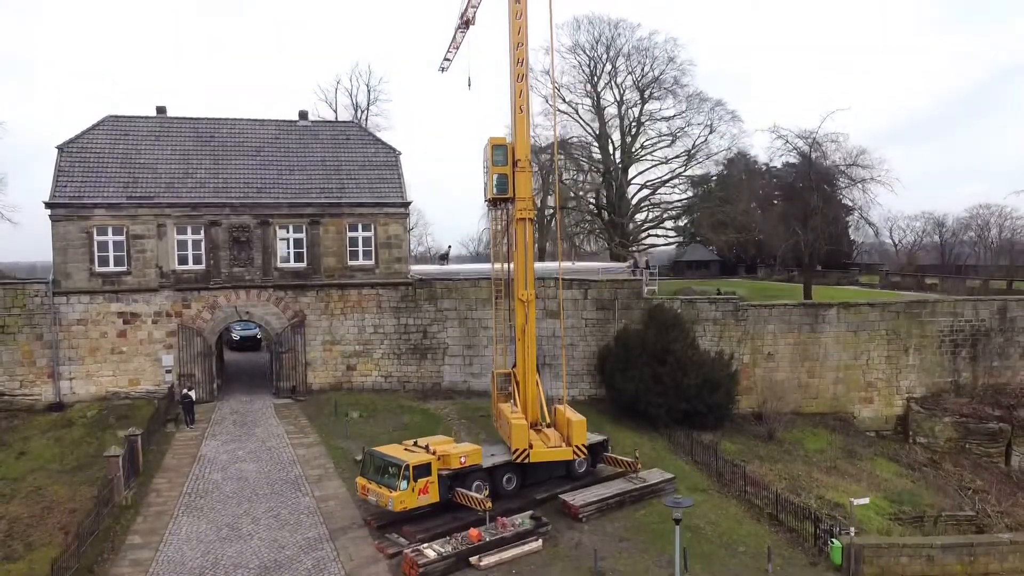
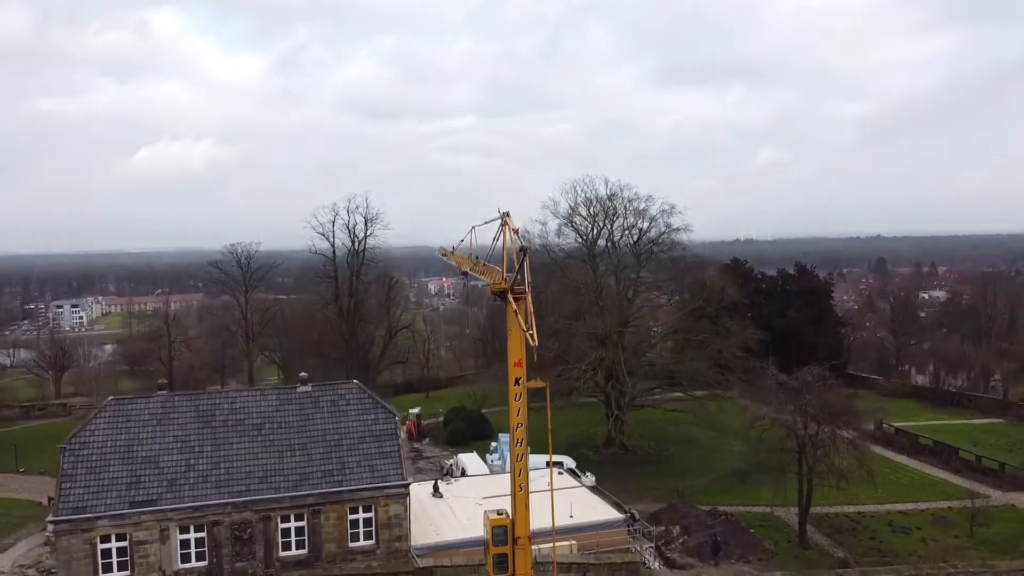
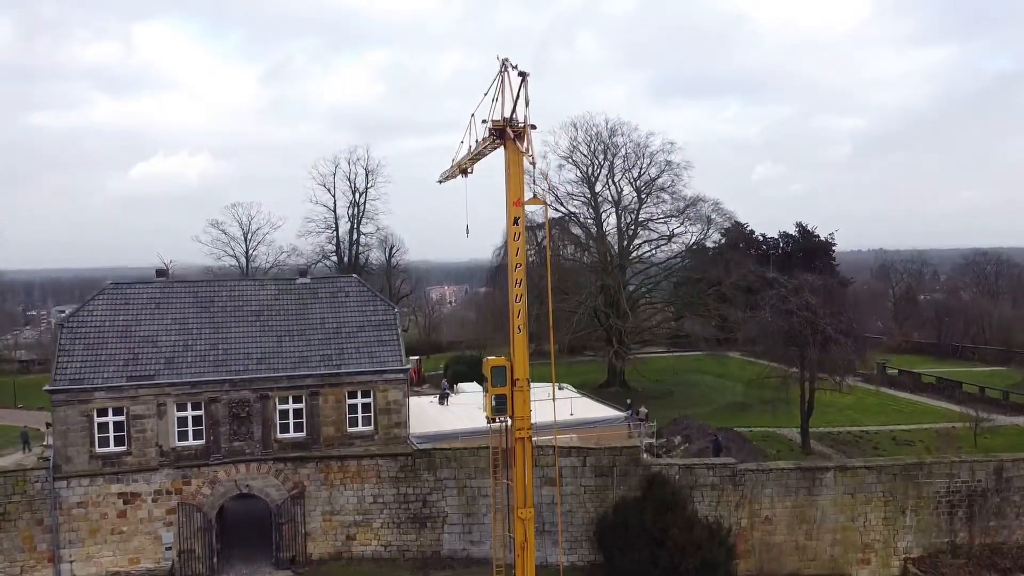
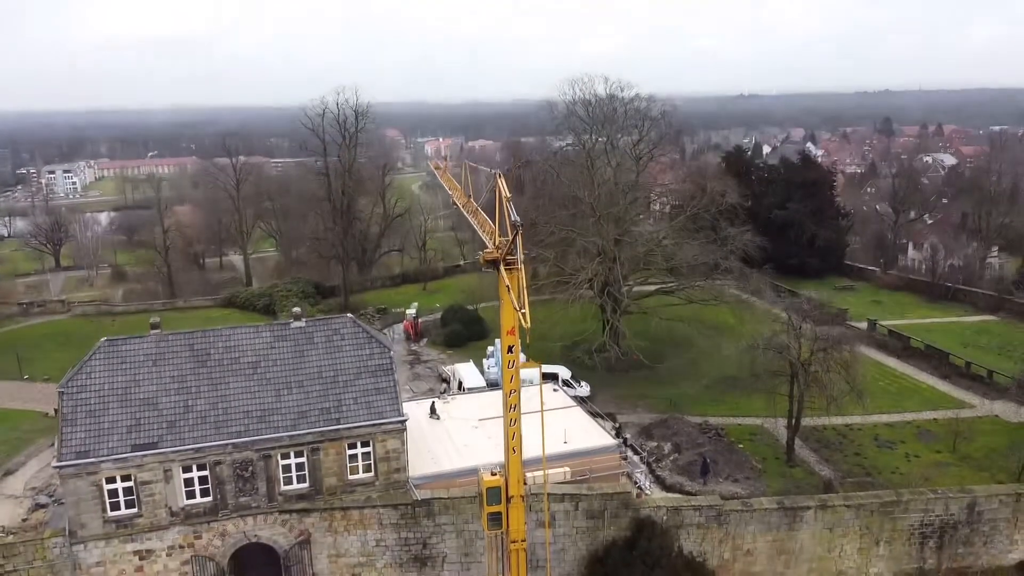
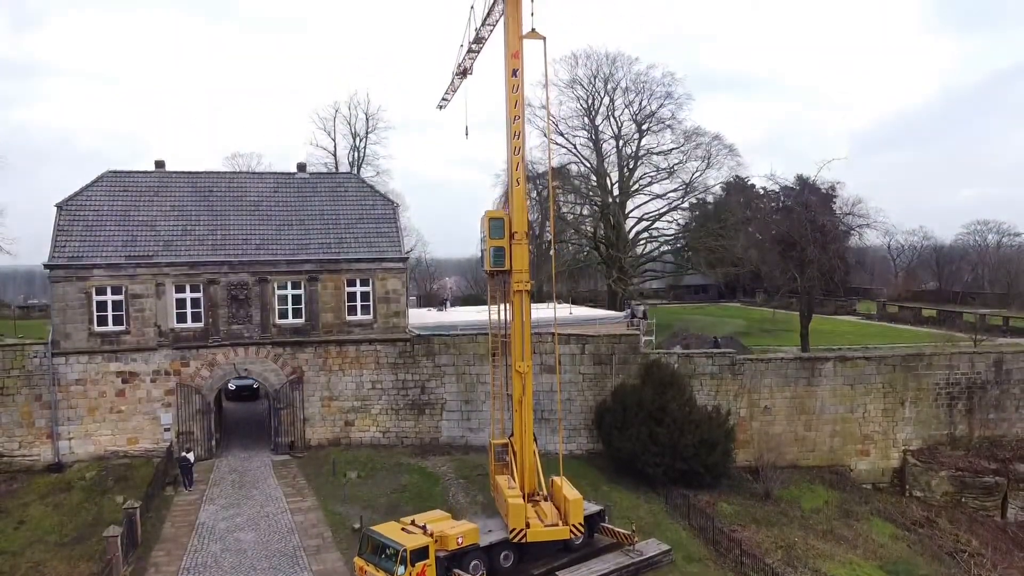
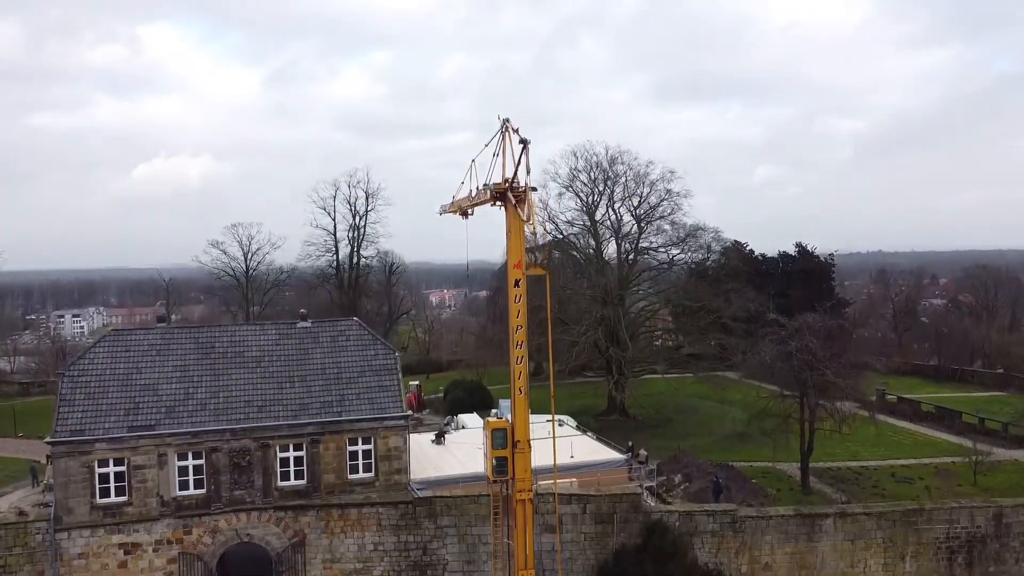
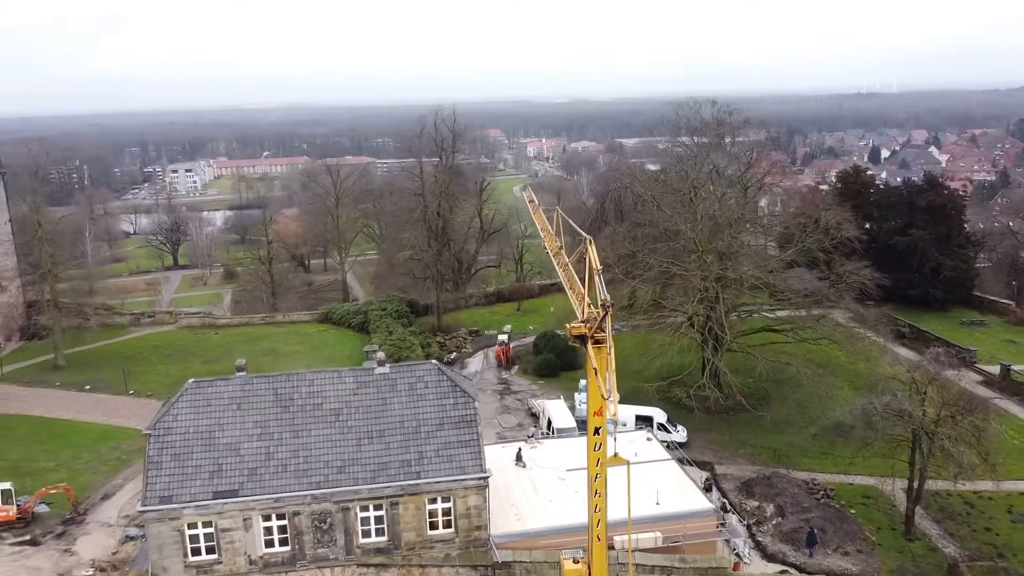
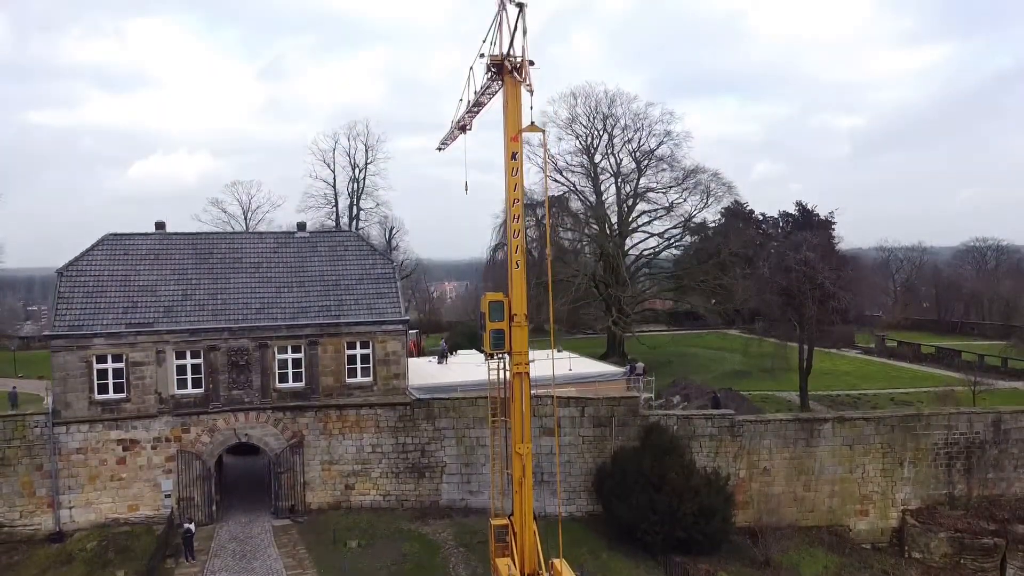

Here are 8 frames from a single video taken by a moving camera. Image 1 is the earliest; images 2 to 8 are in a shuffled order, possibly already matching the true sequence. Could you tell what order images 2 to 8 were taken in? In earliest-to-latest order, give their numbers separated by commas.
5, 8, 3, 6, 2, 4, 7
